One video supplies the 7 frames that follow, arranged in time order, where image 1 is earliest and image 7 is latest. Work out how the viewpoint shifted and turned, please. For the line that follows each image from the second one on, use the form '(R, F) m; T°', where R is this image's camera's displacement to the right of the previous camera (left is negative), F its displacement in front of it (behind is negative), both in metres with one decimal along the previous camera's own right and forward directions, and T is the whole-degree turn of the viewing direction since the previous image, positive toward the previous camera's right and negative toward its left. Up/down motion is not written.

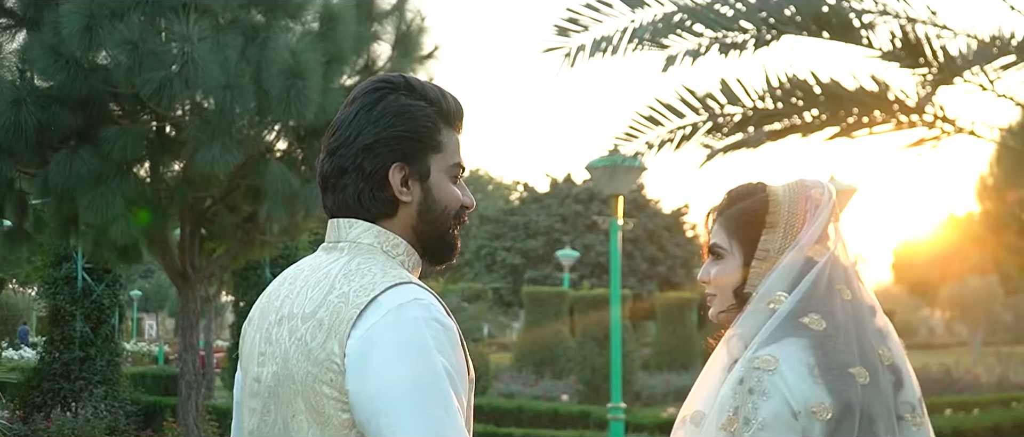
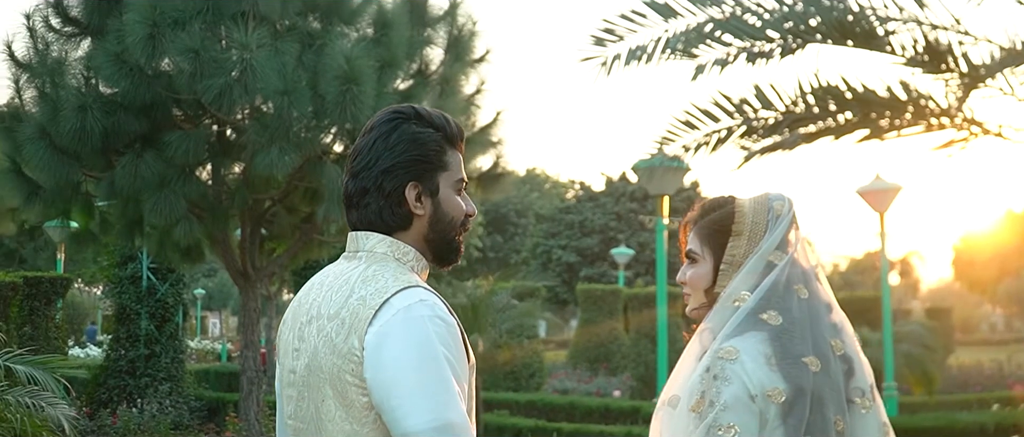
(+0.1, -0.3) m; -2°
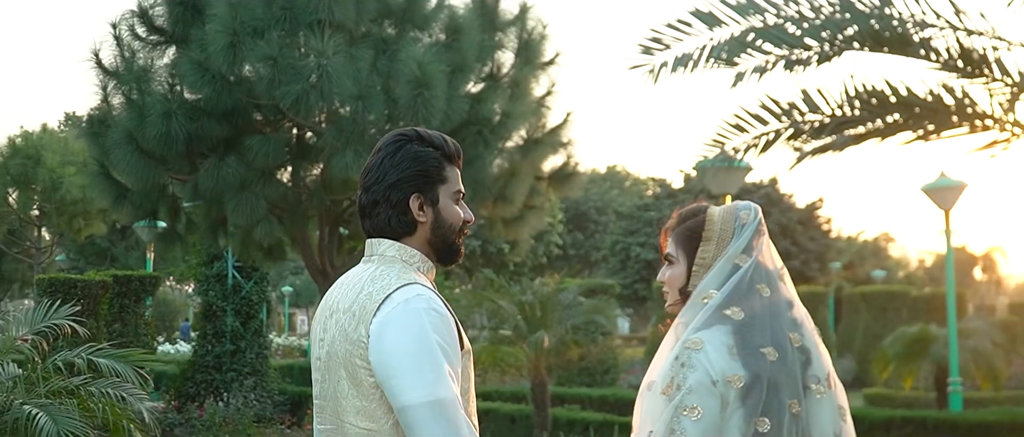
(+0.2, -0.3) m; -3°
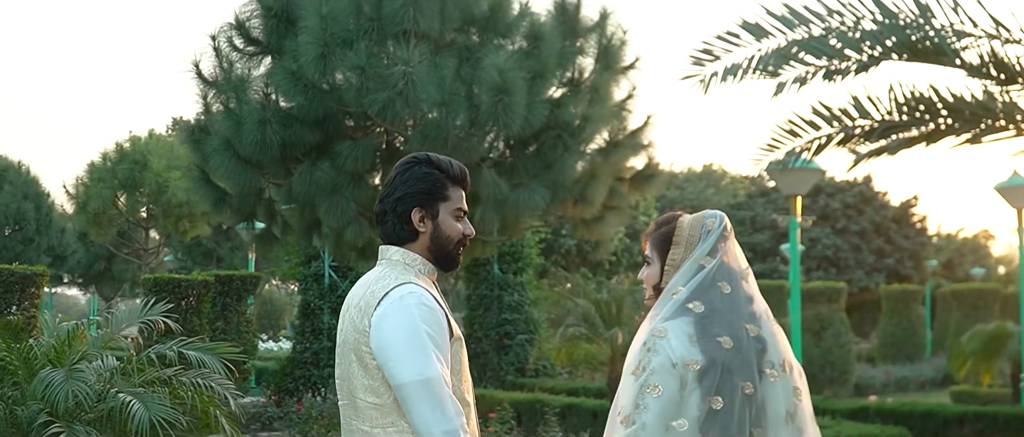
(+0.2, -0.4) m; -4°
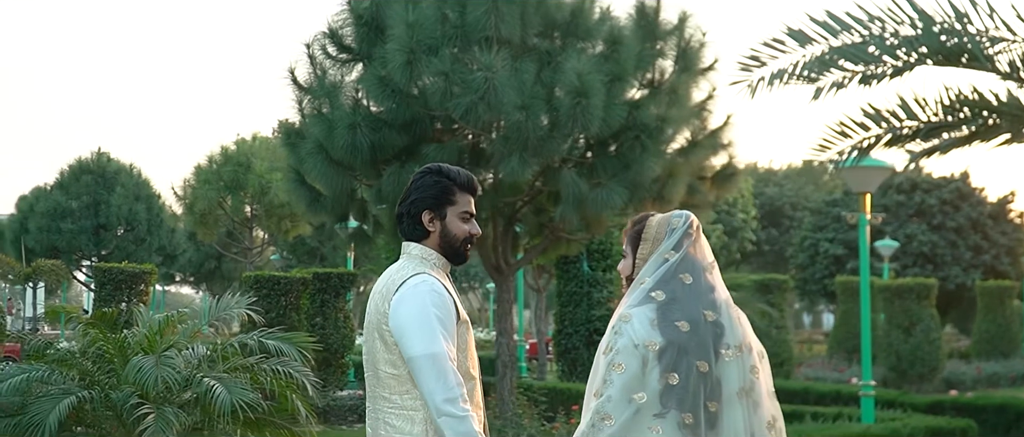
(+0.3, -0.5) m; -4°
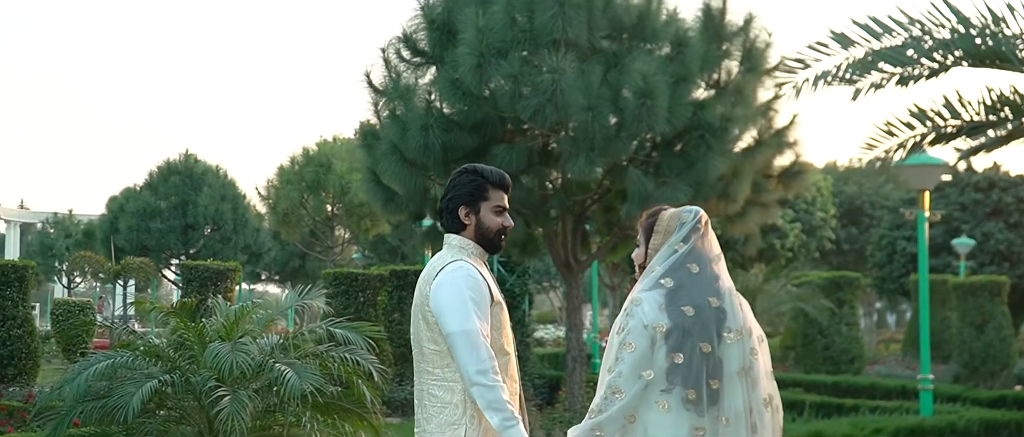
(+0.2, -0.4) m; -3°
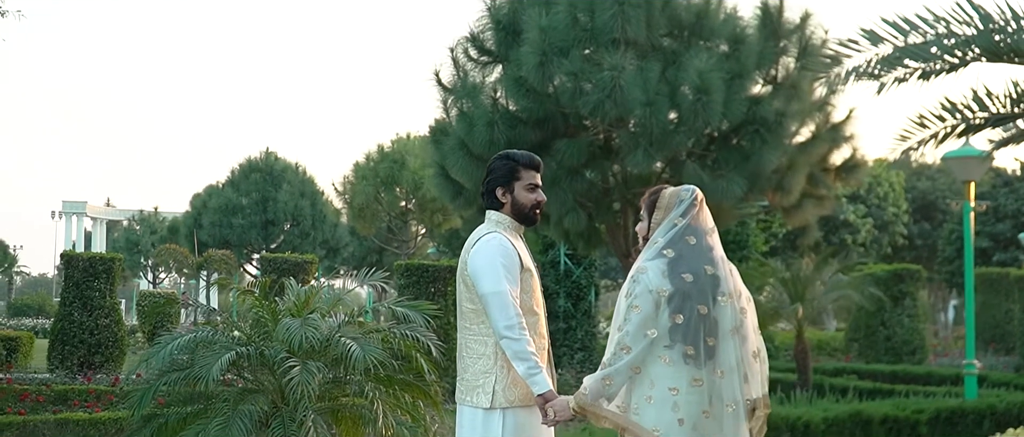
(+0.2, -0.6) m; -3°
